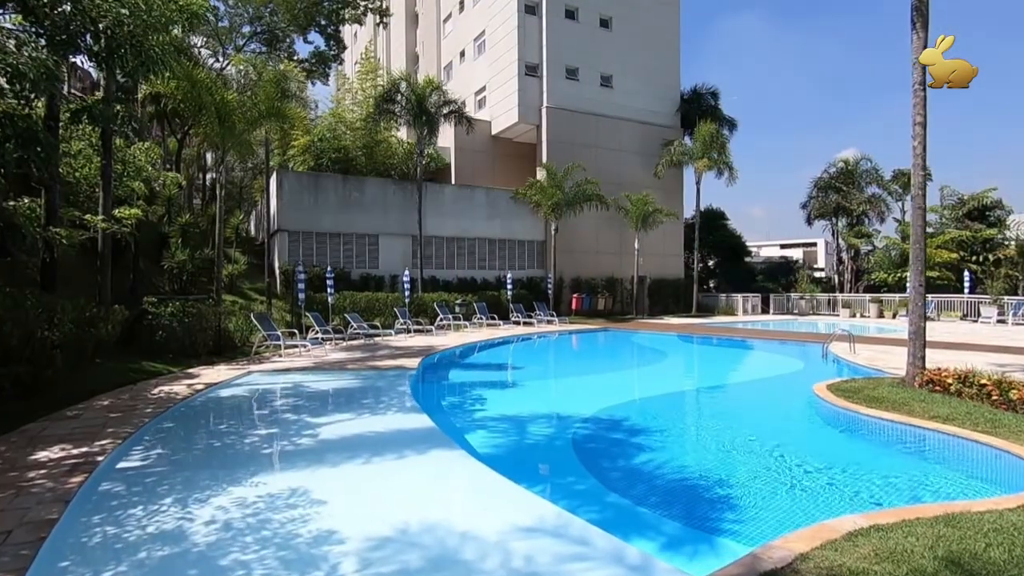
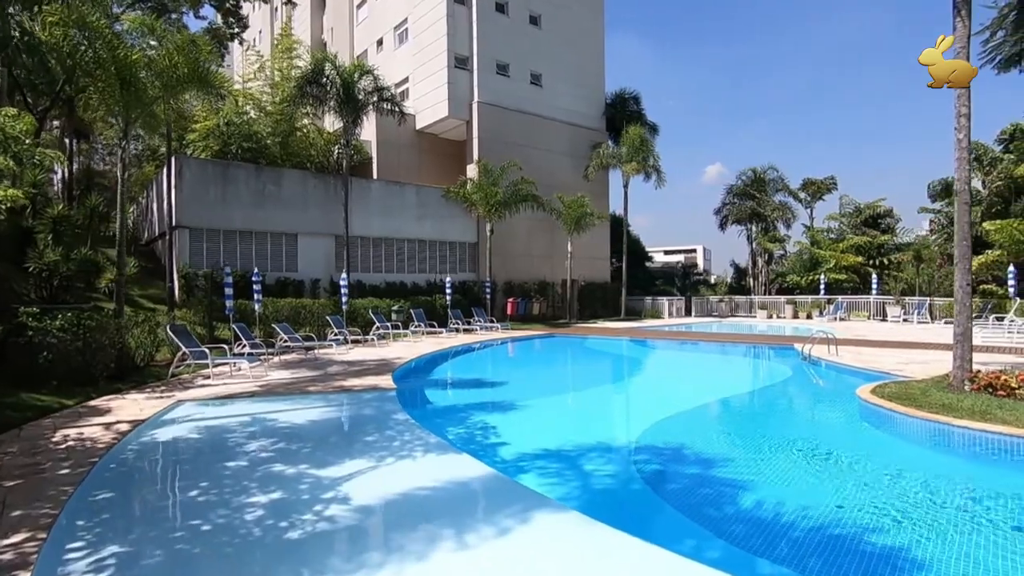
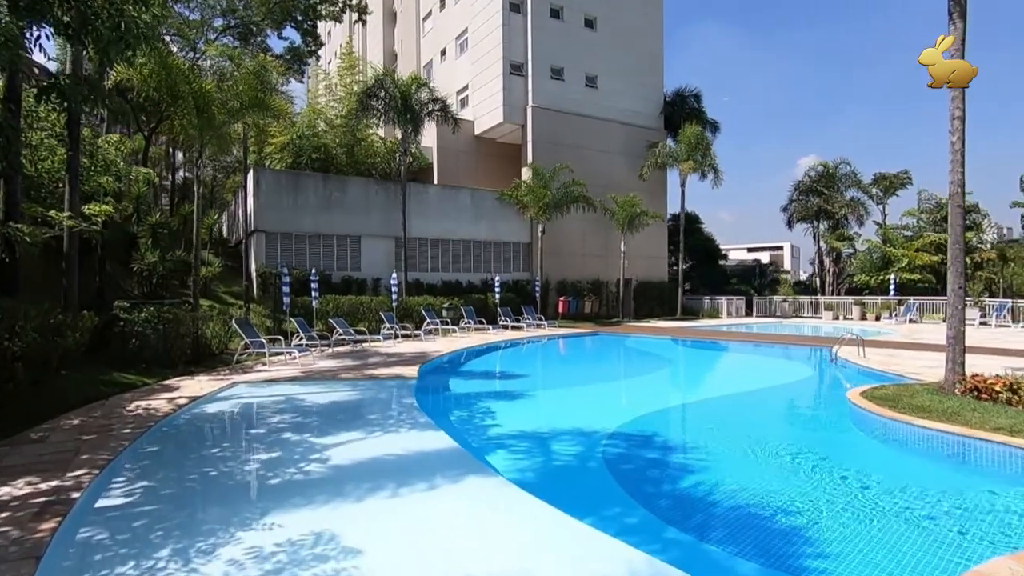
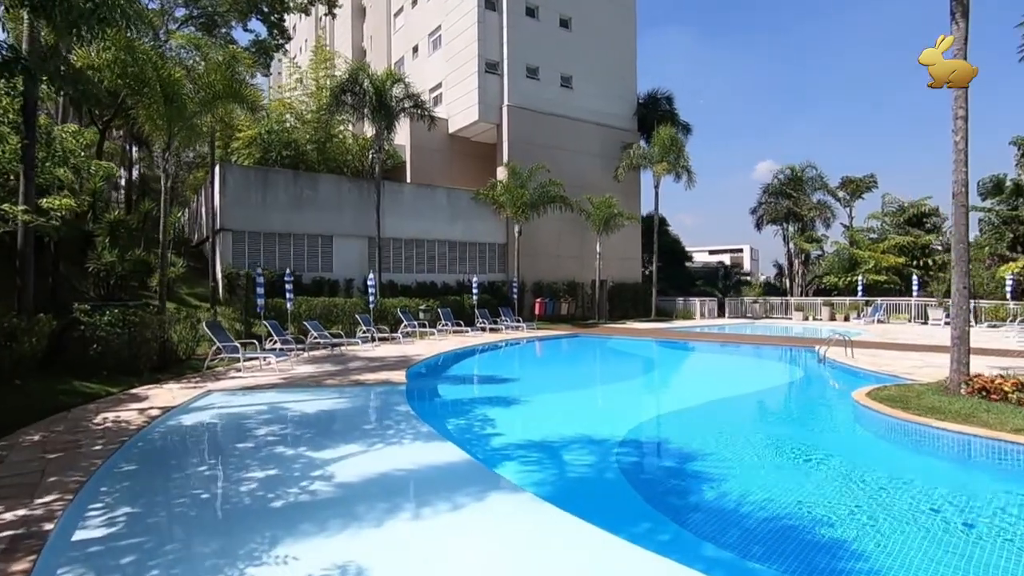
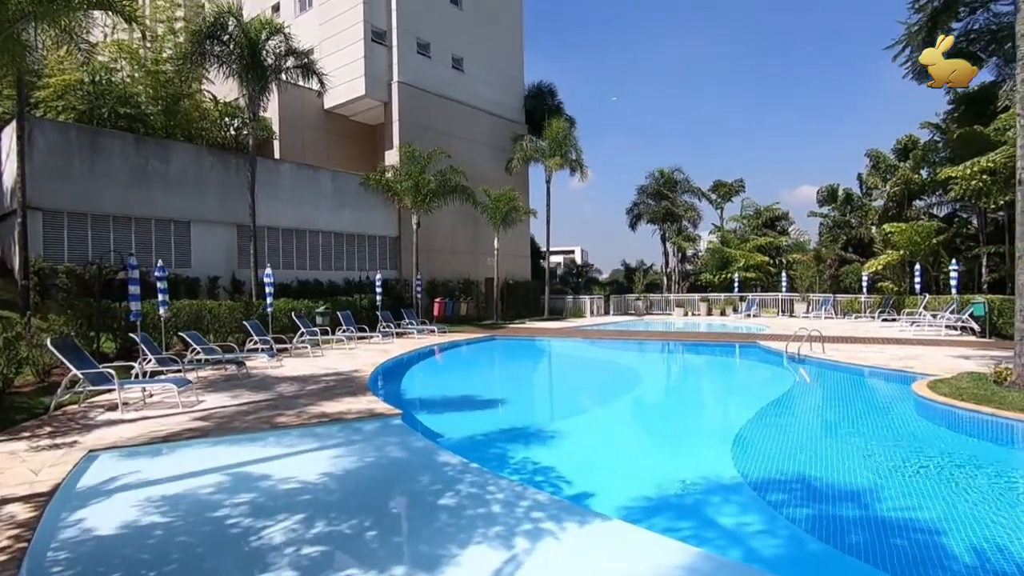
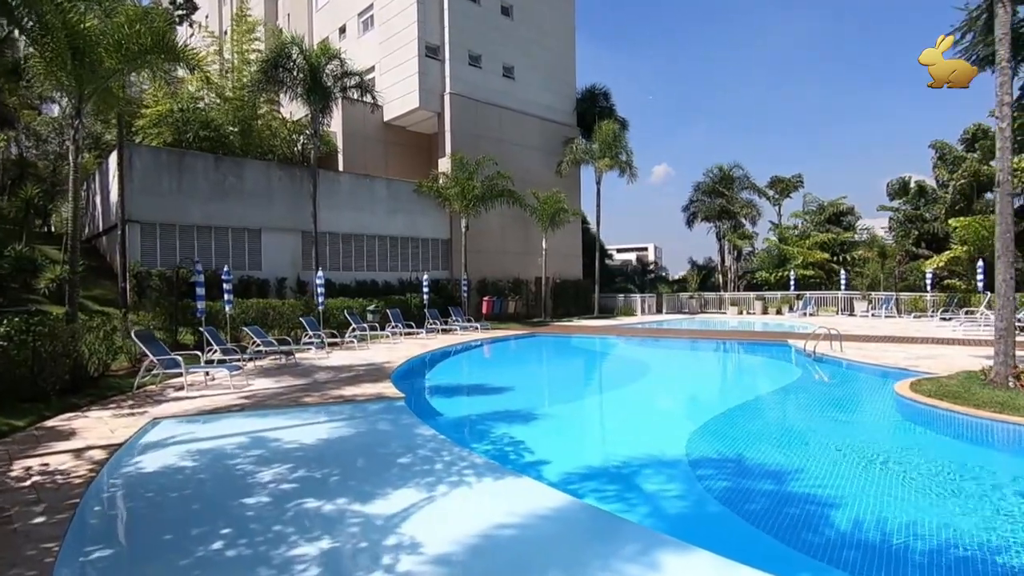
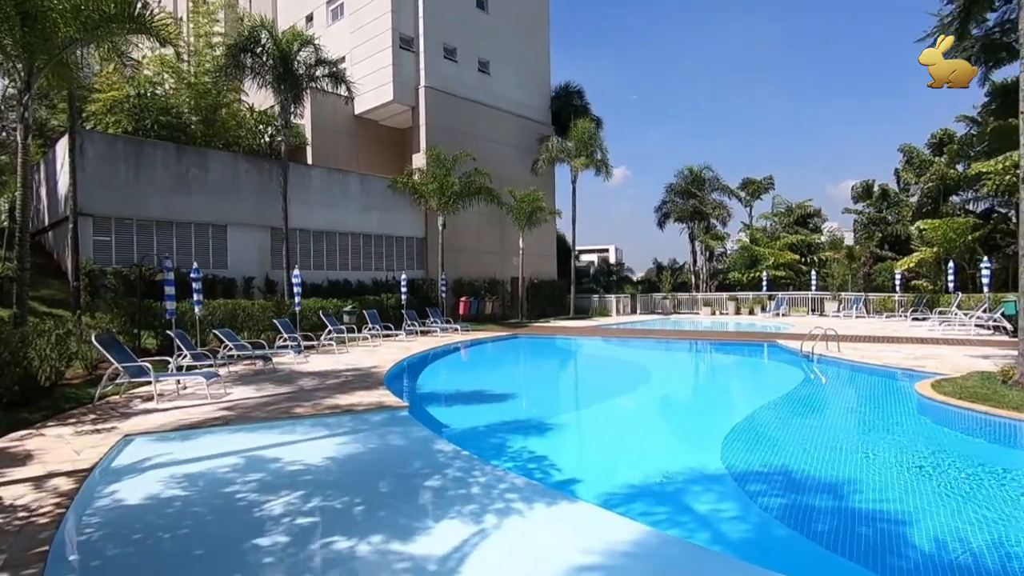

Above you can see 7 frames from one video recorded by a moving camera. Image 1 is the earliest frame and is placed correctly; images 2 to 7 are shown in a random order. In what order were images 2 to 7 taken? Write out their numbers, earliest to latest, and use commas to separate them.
3, 4, 2, 6, 7, 5
